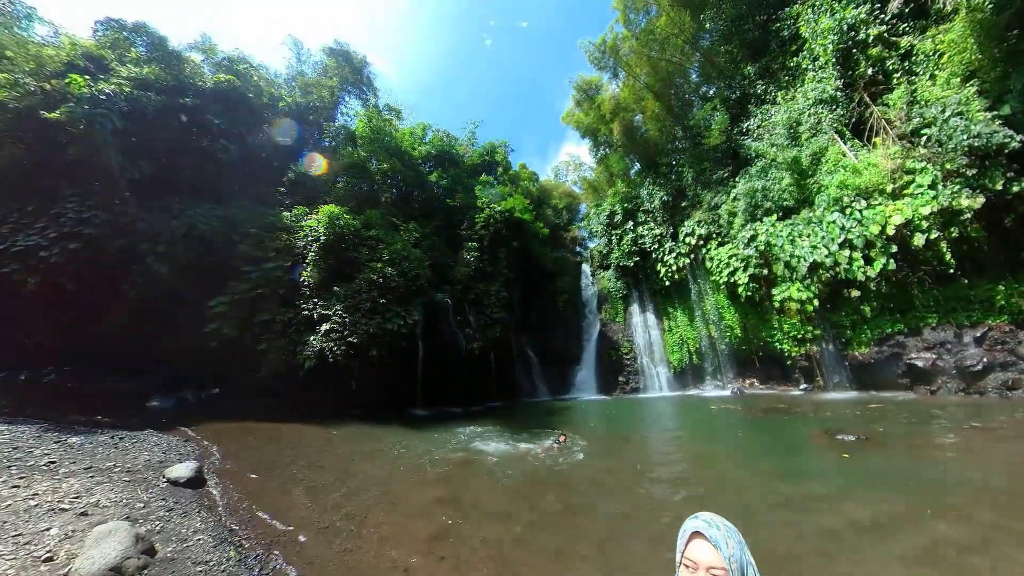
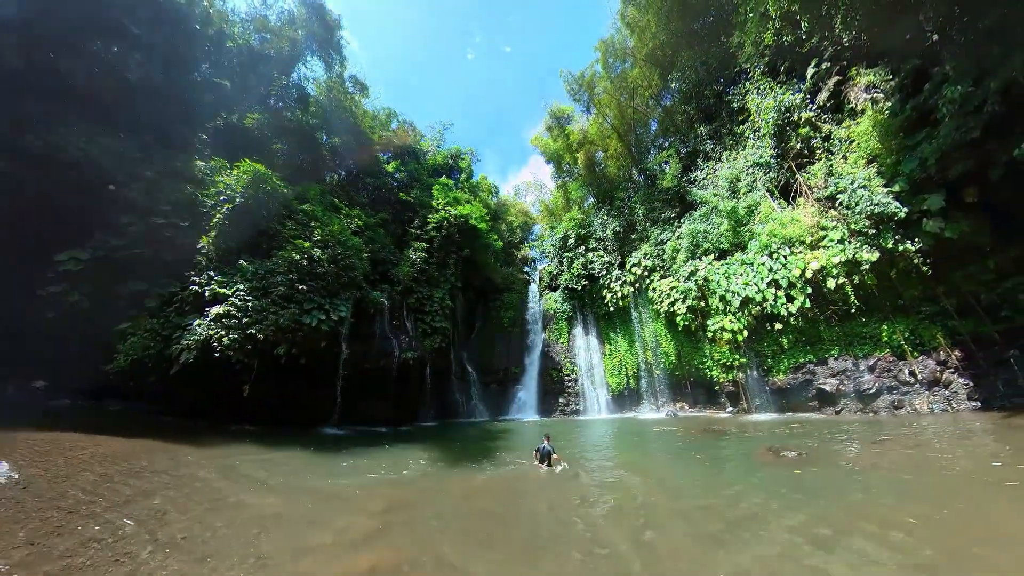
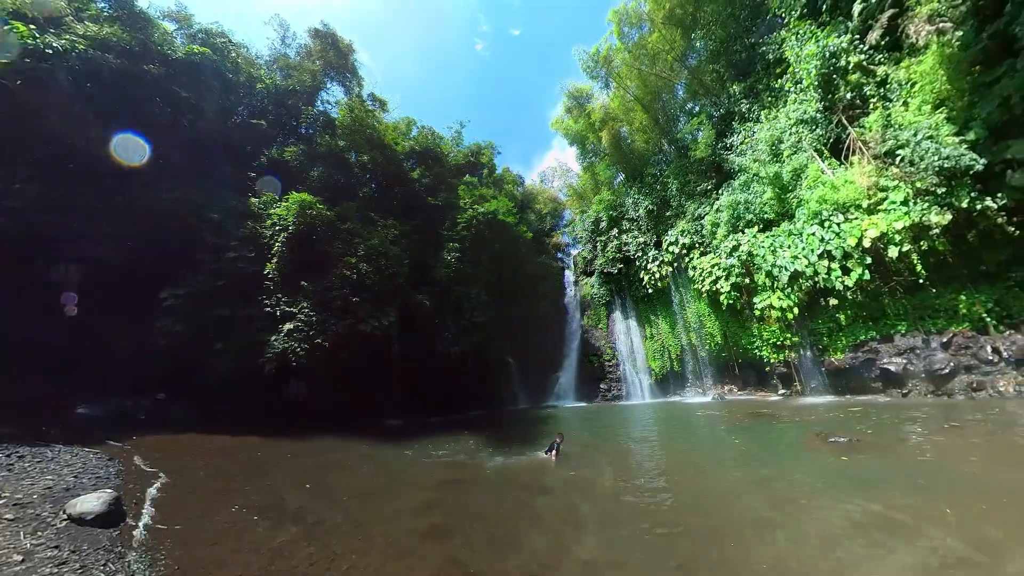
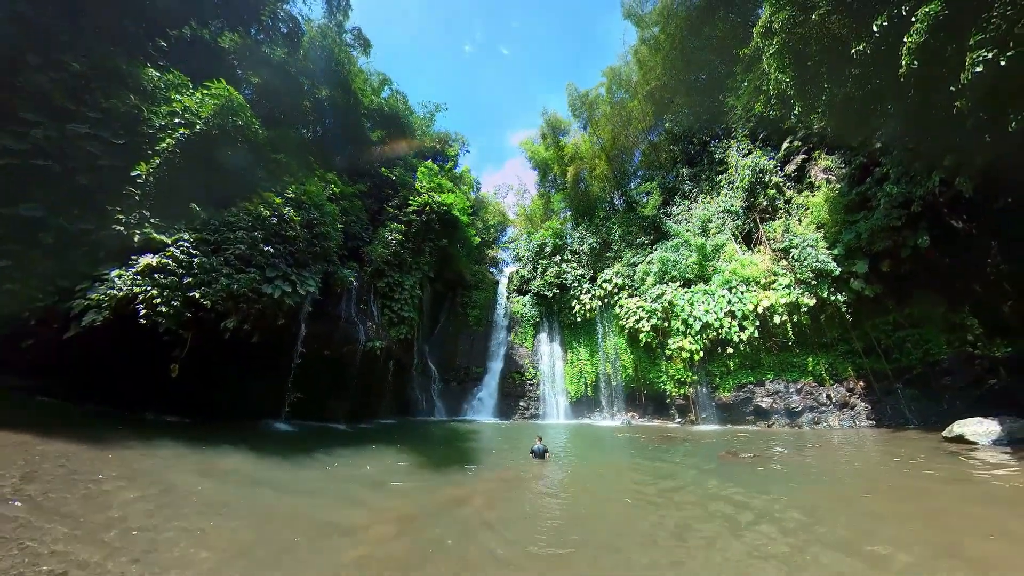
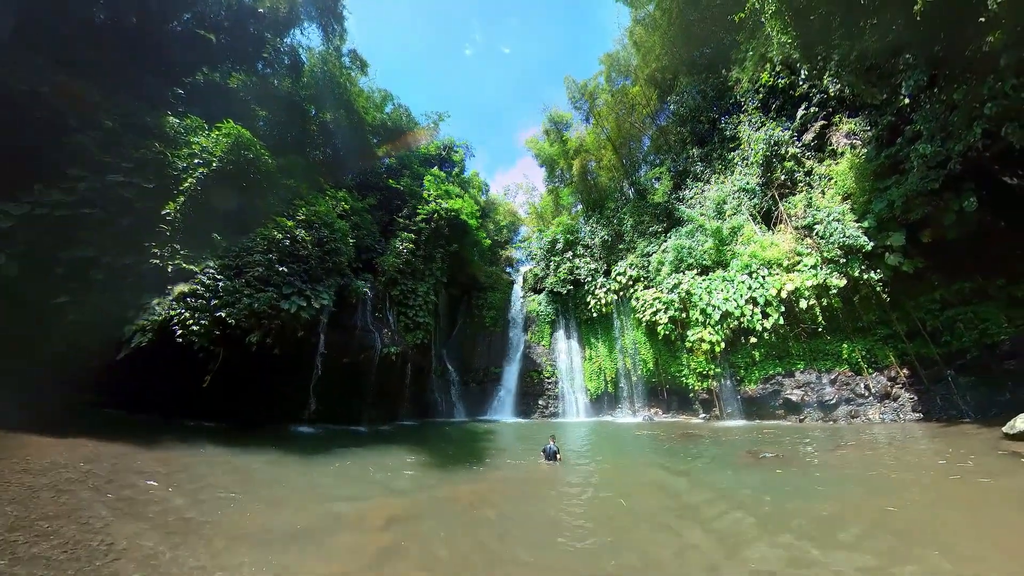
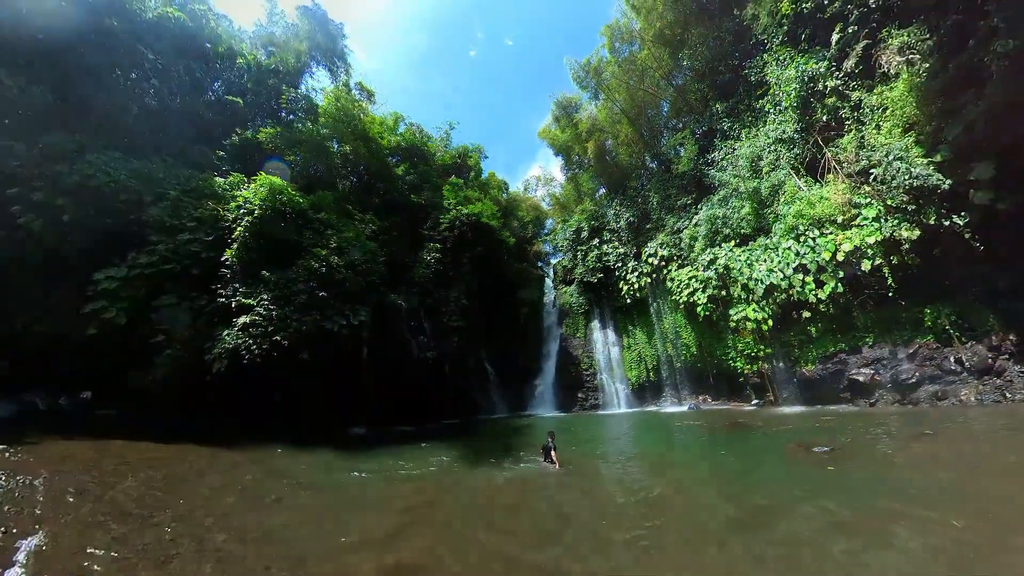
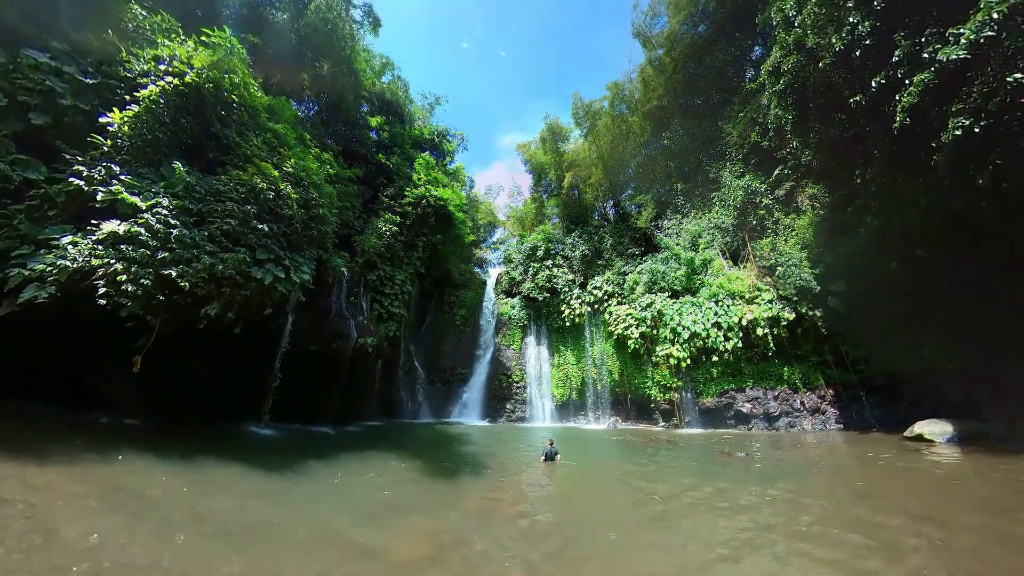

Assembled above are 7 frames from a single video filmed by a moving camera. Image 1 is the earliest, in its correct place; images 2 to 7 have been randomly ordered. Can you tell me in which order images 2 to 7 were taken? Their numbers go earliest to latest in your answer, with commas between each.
3, 6, 2, 5, 4, 7
